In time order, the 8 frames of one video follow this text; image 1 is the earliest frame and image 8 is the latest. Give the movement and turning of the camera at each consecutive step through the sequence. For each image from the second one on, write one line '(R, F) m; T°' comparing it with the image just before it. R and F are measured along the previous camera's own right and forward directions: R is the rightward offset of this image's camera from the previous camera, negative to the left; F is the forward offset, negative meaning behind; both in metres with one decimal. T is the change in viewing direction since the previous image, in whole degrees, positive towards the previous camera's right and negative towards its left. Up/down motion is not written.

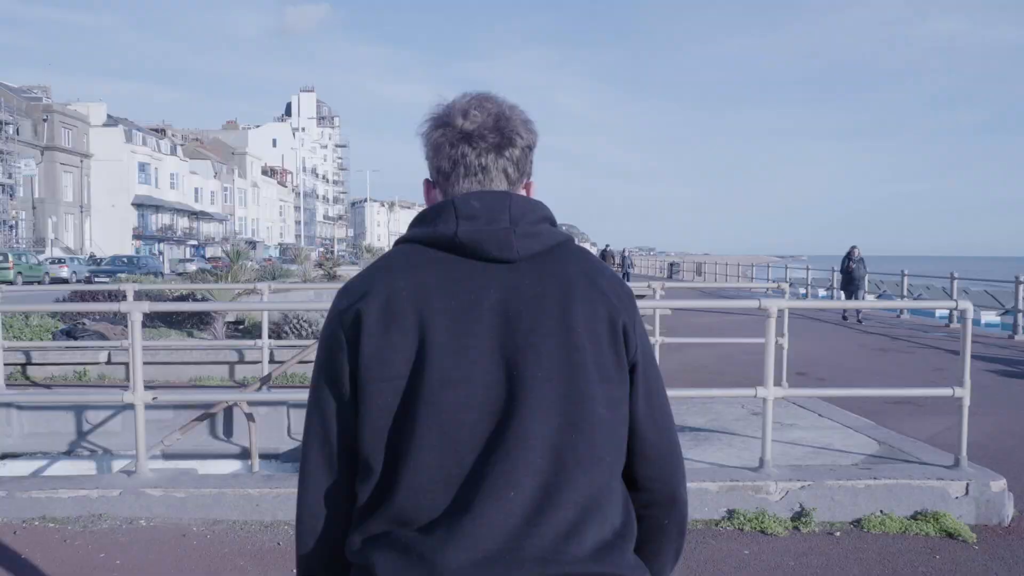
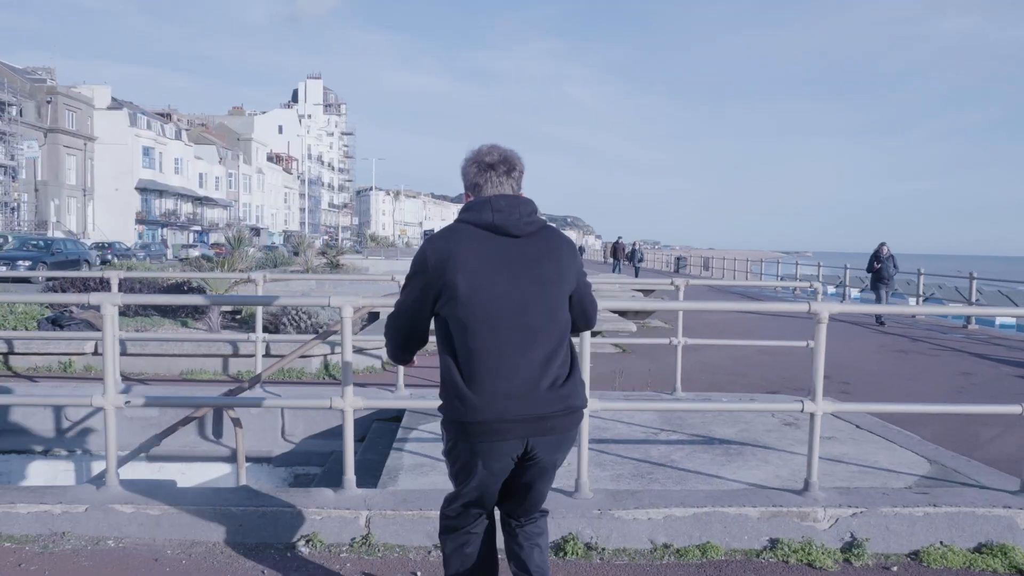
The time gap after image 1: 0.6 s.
(-0.1, +0.5) m; 0°
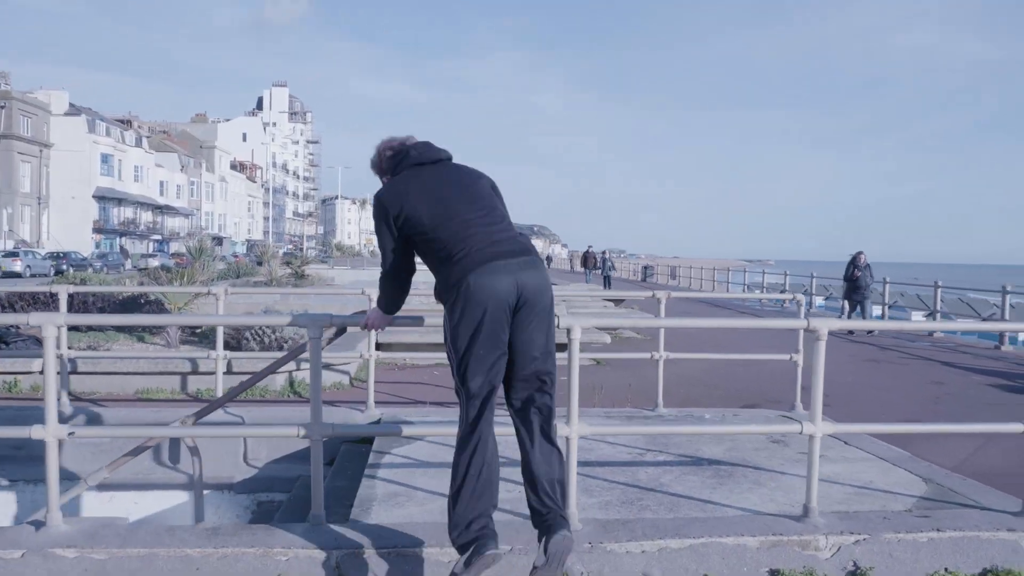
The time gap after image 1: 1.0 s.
(-0.1, +0.3) m; +2°
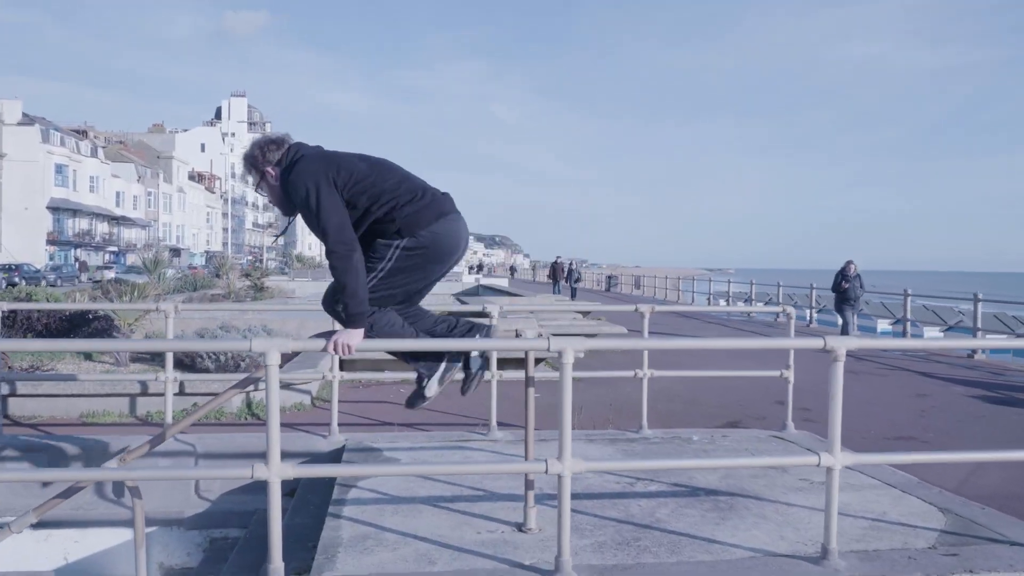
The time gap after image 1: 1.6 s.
(-0.1, +0.5) m; +2°
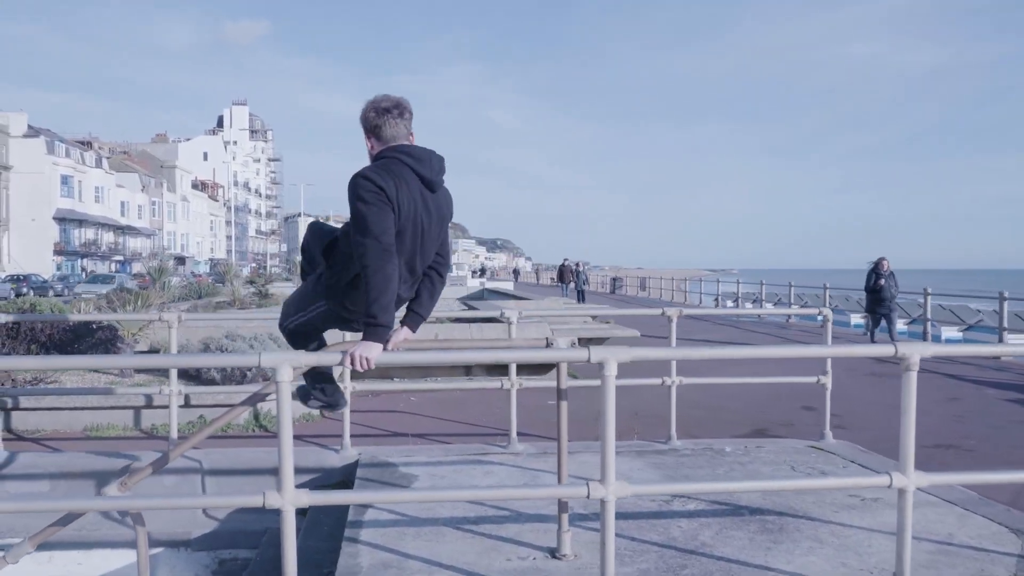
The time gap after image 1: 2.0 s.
(-0.1, +0.3) m; 0°
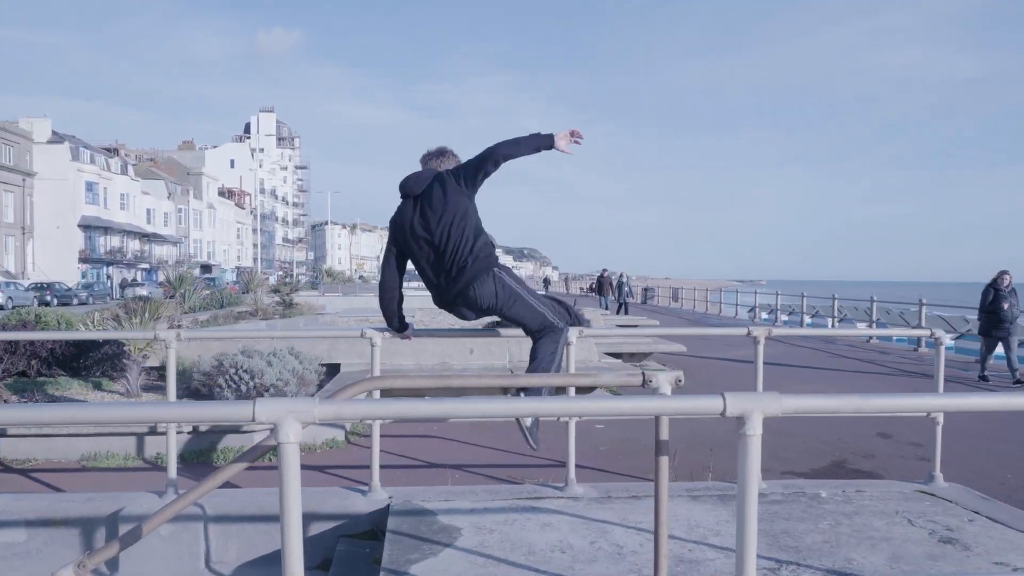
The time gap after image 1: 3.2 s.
(-0.2, +0.9) m; -2°
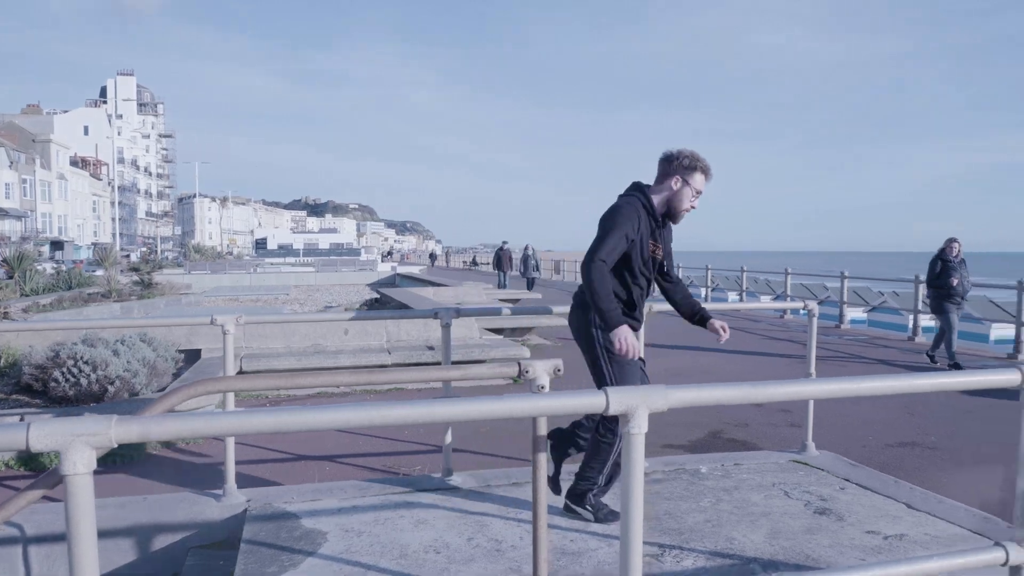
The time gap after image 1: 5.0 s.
(+0.1, +0.3) m; +8°
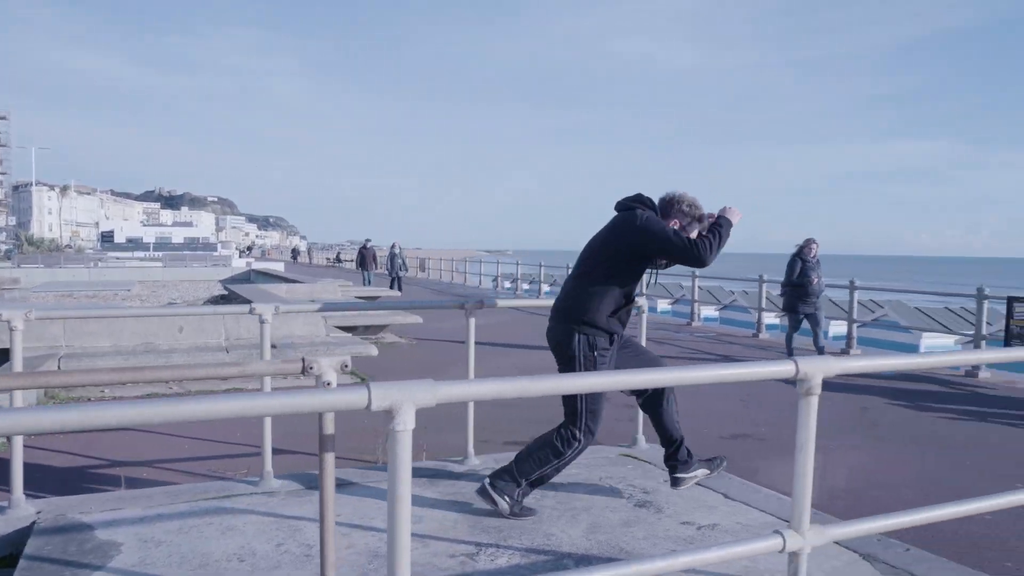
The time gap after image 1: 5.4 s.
(+0.2, +0.1) m; +9°
